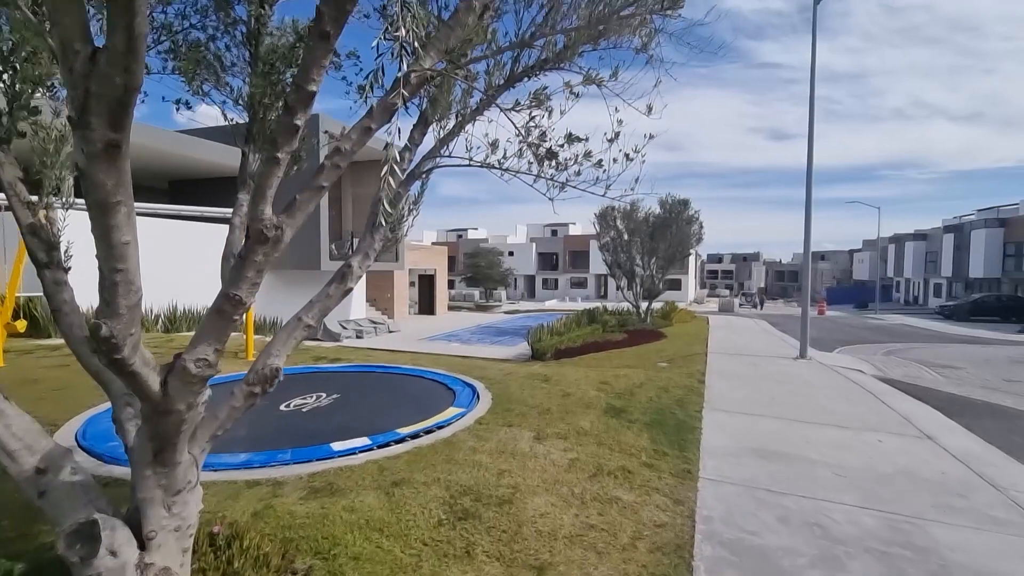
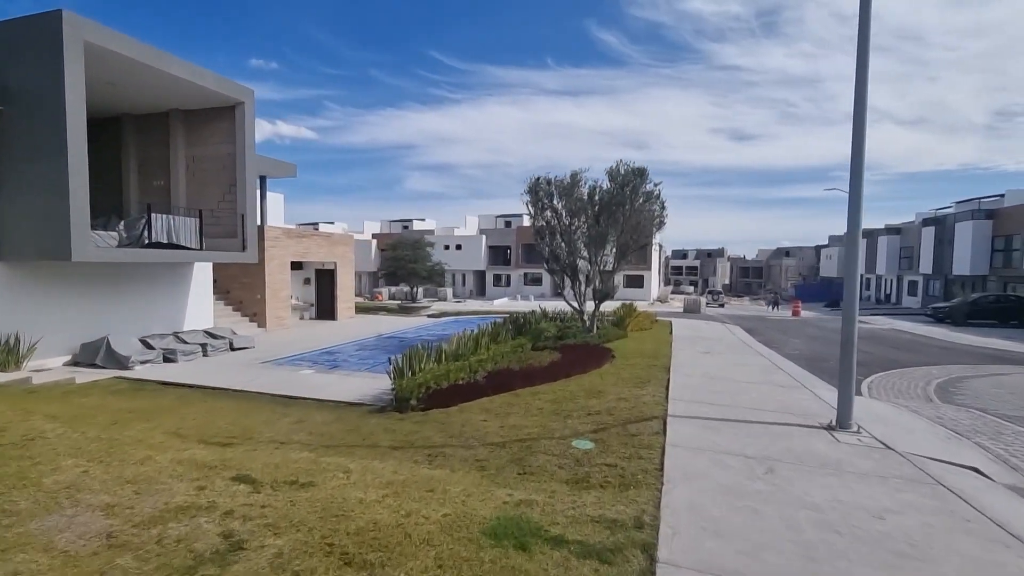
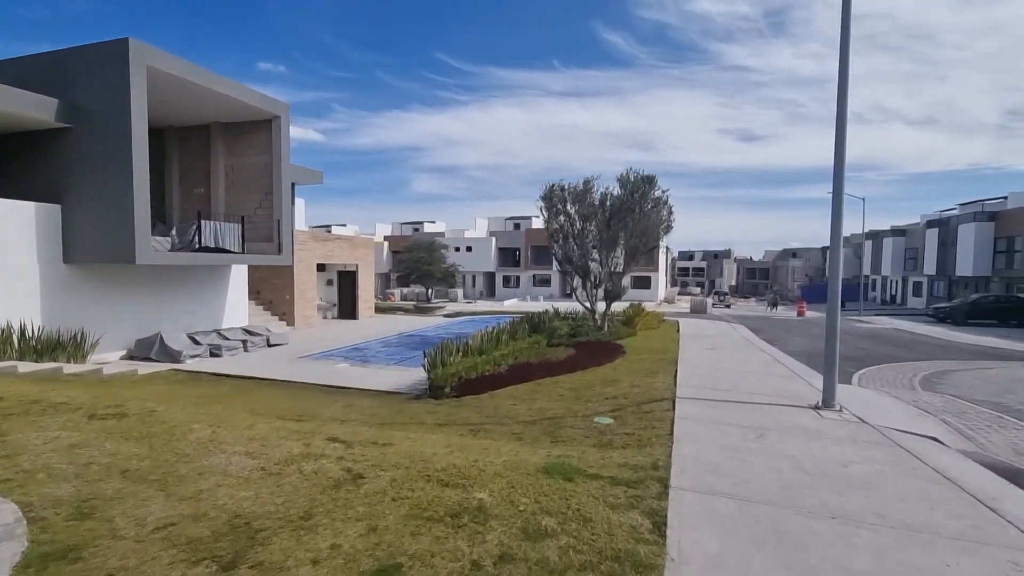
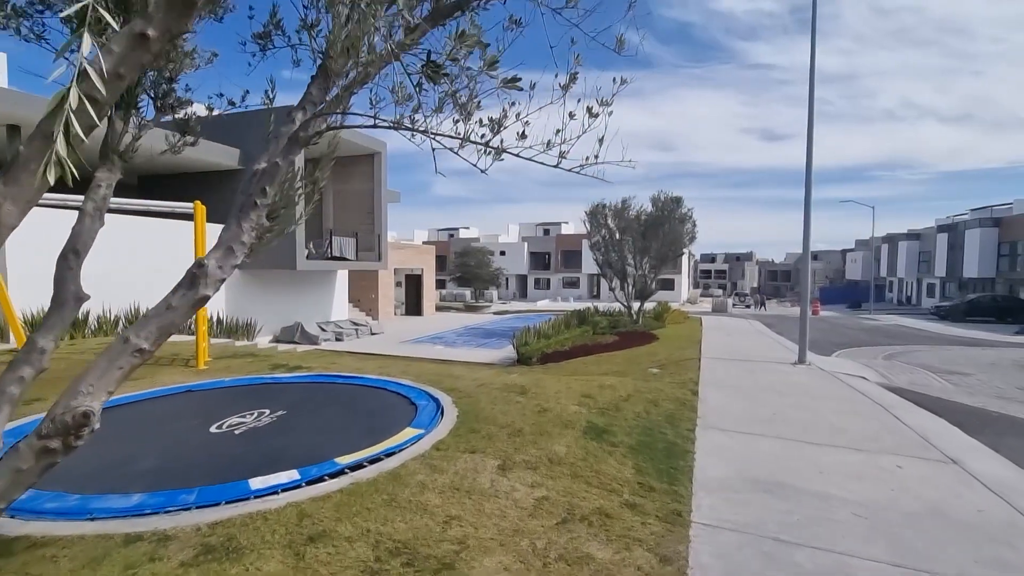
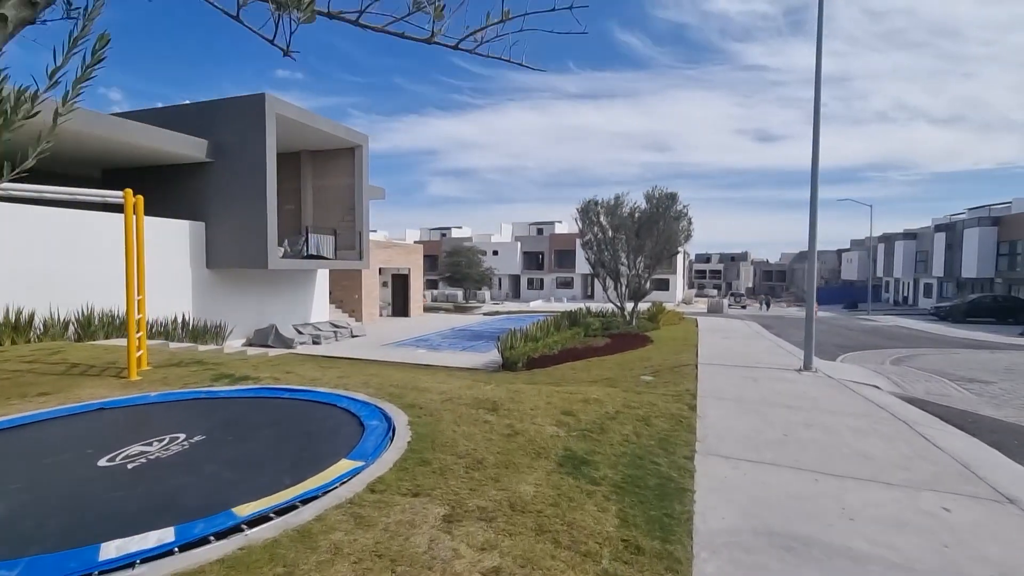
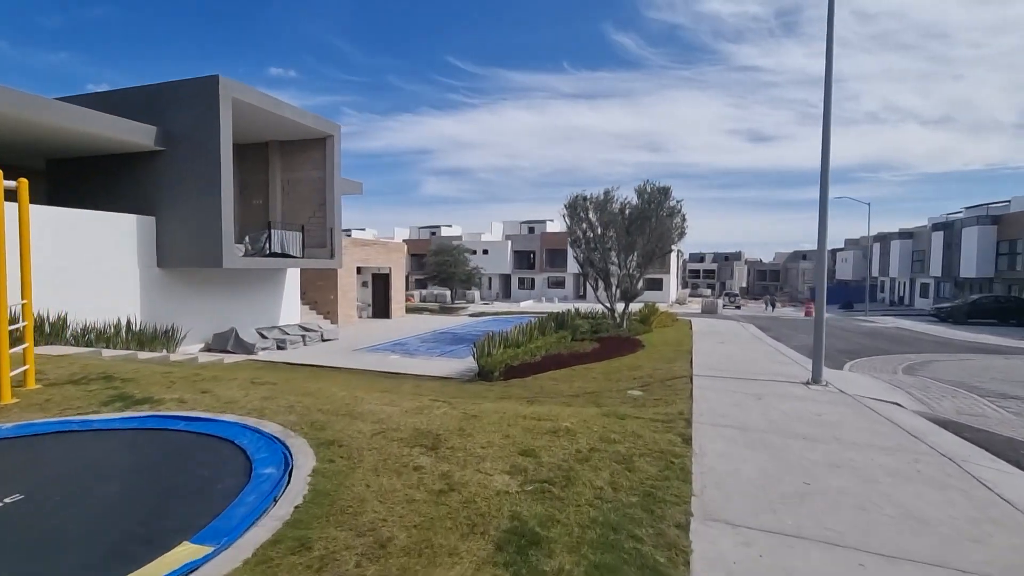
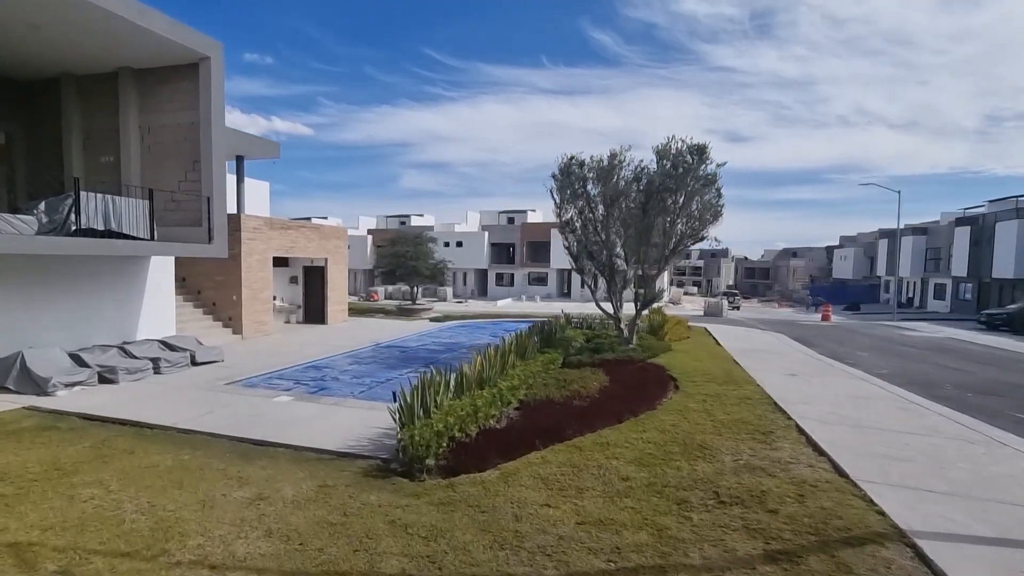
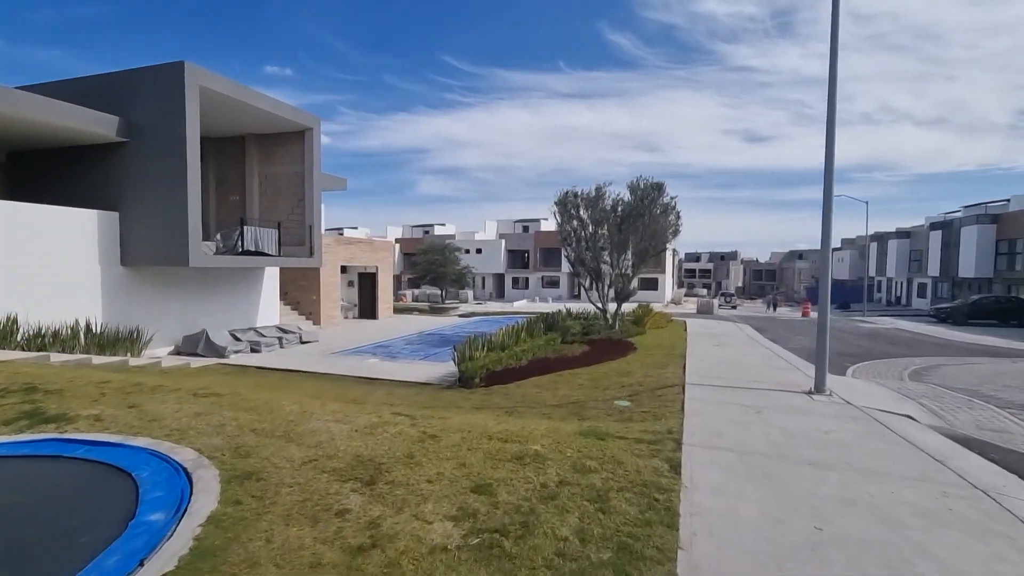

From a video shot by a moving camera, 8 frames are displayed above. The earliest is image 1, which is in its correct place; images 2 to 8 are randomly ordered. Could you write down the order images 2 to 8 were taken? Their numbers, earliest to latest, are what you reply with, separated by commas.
4, 5, 6, 8, 3, 2, 7
